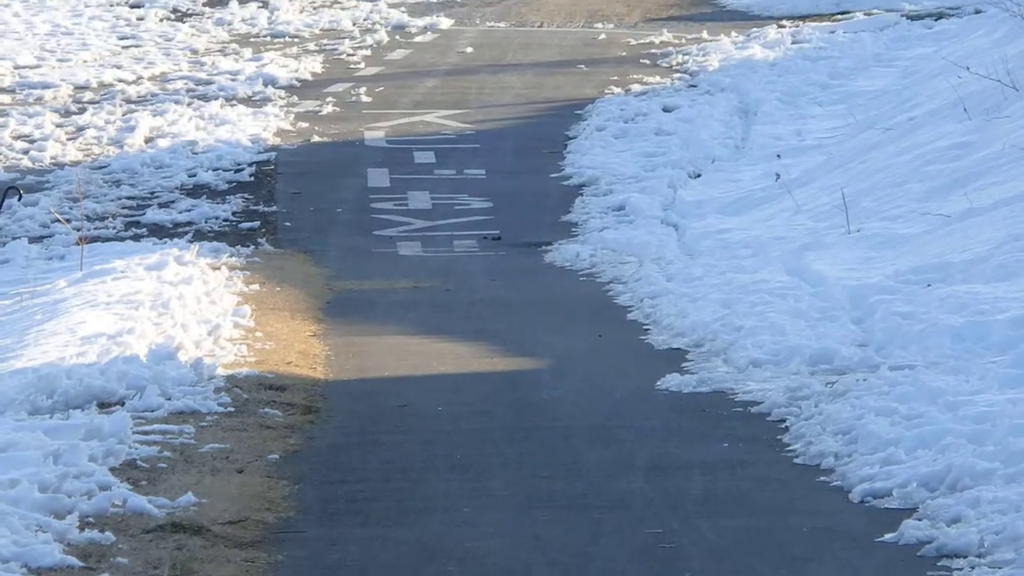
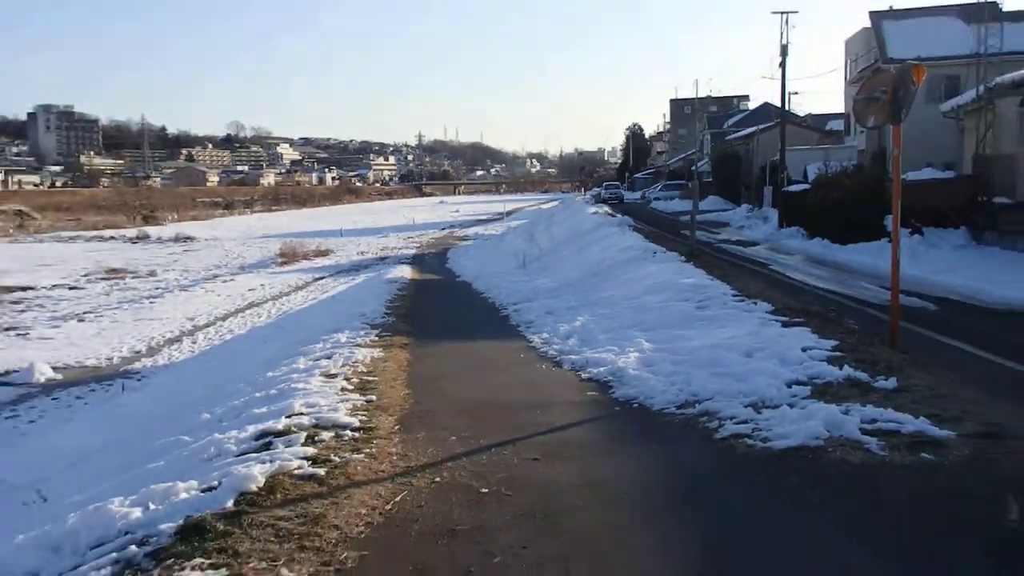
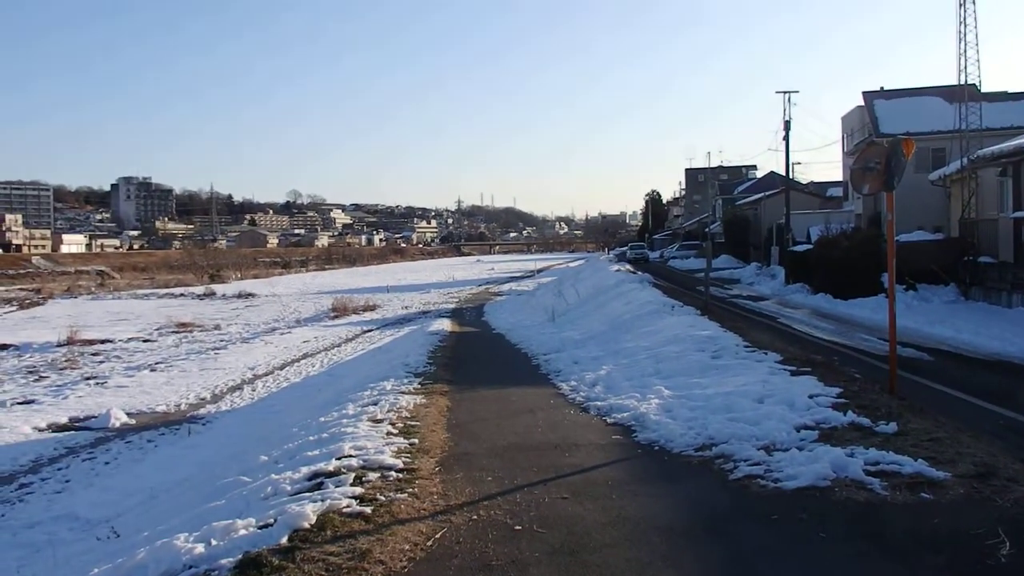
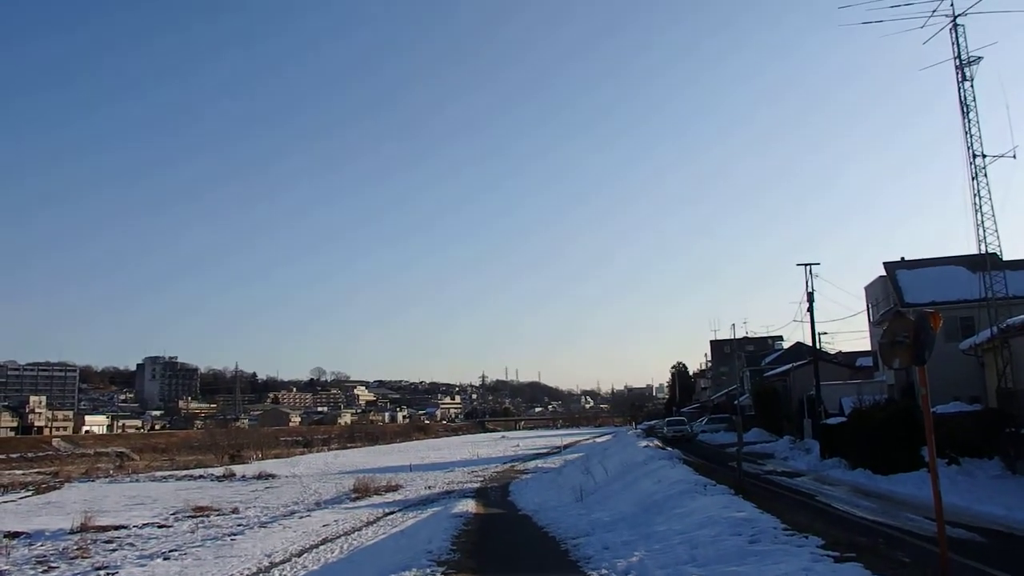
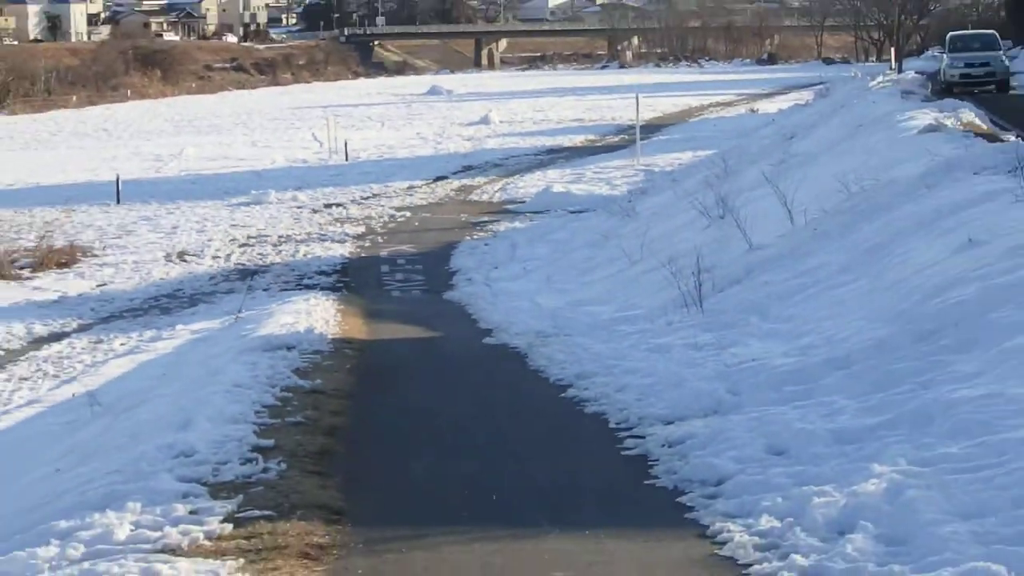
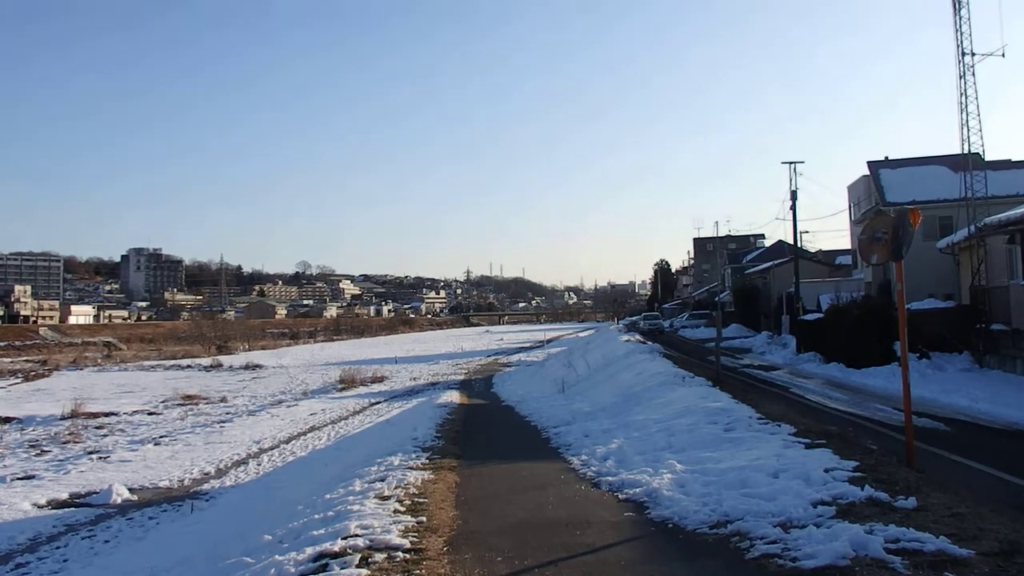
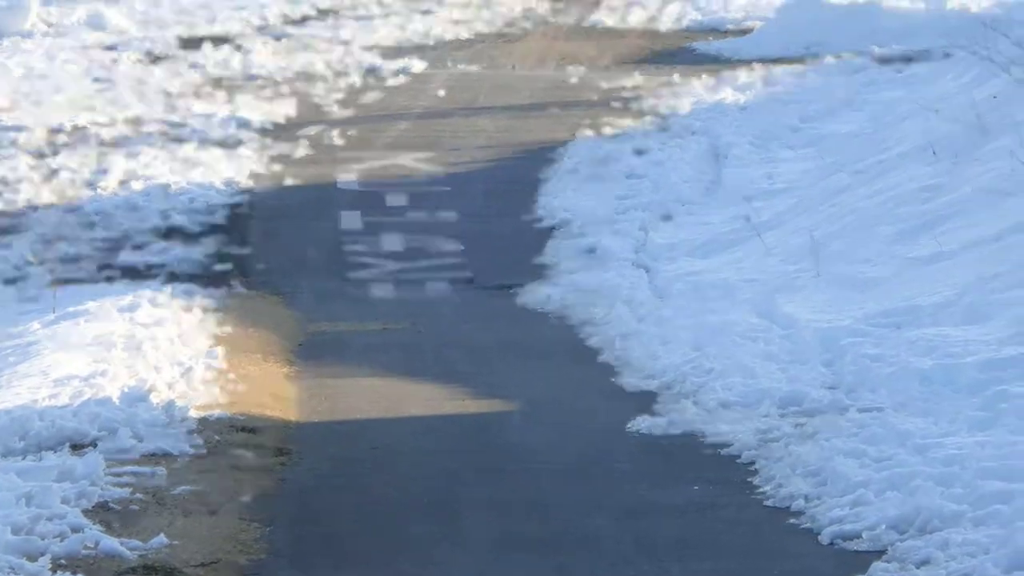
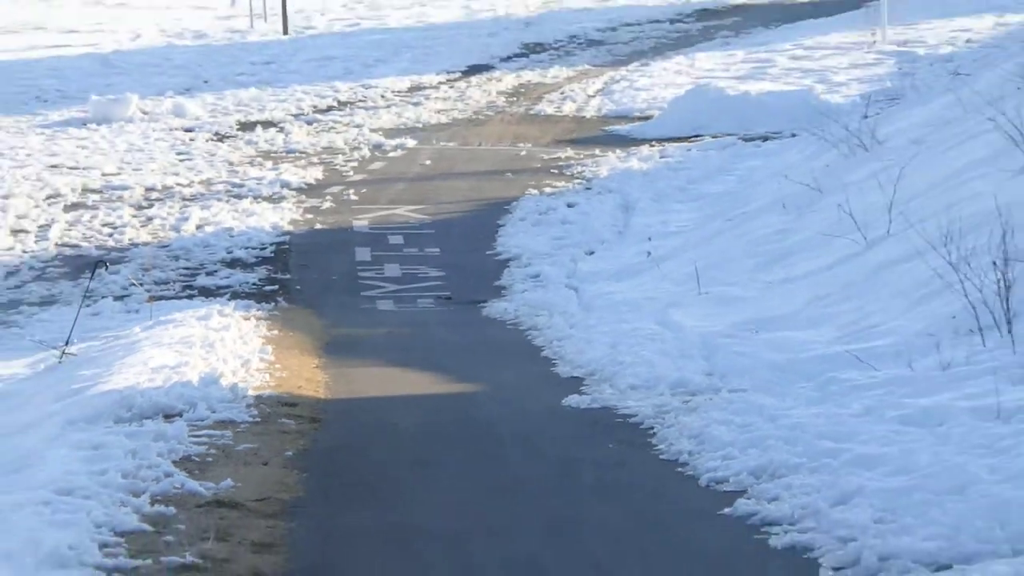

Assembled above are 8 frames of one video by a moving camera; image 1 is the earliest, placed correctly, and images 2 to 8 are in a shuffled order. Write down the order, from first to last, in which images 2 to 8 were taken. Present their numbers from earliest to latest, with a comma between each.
7, 8, 5, 2, 3, 6, 4
